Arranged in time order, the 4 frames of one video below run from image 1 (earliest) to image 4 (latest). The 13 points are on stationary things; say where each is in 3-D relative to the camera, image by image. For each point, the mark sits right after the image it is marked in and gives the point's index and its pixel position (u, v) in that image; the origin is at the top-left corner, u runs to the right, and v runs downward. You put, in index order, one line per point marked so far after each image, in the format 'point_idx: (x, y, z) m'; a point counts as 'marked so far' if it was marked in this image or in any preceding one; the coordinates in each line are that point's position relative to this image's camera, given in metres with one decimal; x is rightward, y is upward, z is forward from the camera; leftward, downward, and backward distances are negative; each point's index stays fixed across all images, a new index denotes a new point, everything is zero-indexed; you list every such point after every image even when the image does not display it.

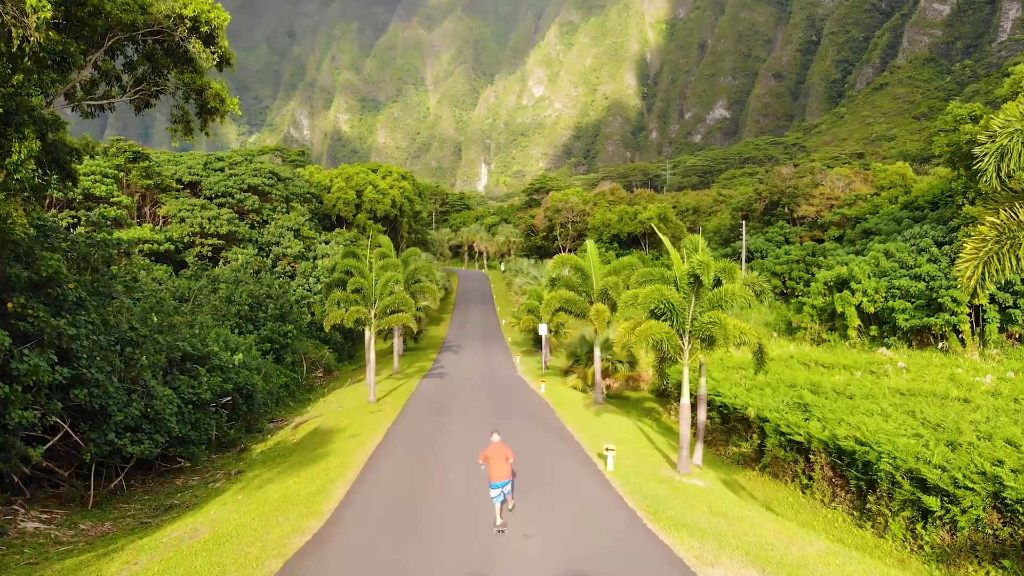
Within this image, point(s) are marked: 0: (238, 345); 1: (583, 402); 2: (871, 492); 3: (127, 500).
0: (-10.7, -2.2, +19.2) m
1: (+2.6, -4.0, +17.5) m
2: (+8.5, -4.8, +11.8) m
3: (-9.8, -5.4, +12.7) m
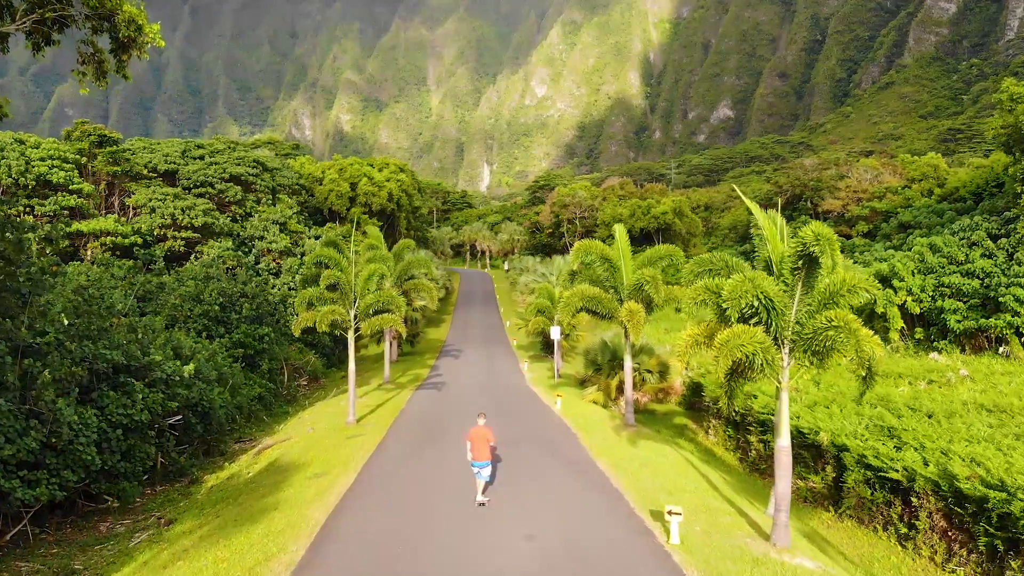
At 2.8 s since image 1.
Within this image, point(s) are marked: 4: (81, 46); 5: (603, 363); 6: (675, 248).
0: (-10.4, -2.1, +16.2) m
1: (+2.9, -3.9, +14.4) m
2: (+8.8, -4.7, +8.7) m
3: (-9.5, -5.2, +9.7) m
4: (-8.3, +4.7, +9.7) m
5: (+3.2, -2.6, +17.2) m
6: (+4.5, +1.1, +13.5) m
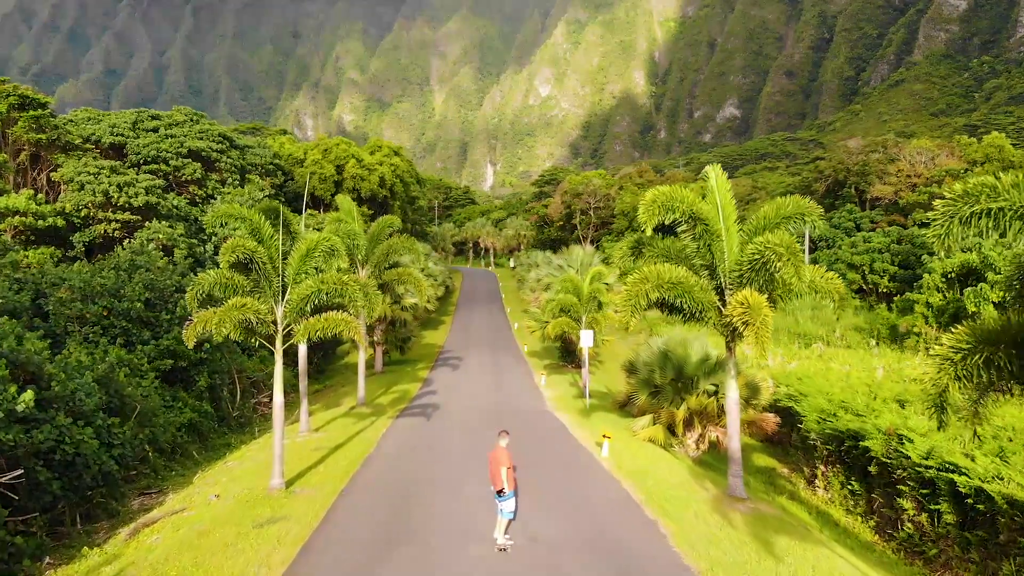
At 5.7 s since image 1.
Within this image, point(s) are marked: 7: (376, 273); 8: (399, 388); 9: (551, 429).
0: (-9.9, -1.8, +11.1) m
1: (+3.3, -3.6, +9.3) m
2: (+9.2, -4.4, +3.5) m
3: (-9.1, -4.9, +4.6) m
4: (-7.9, +5.0, +4.6) m
5: (+3.6, -2.3, +12.0) m
6: (+4.9, +1.4, +8.3) m
7: (-4.4, +0.5, +16.3) m
8: (-4.1, -3.6, +18.1) m
9: (+1.0, -3.7, +13.3) m
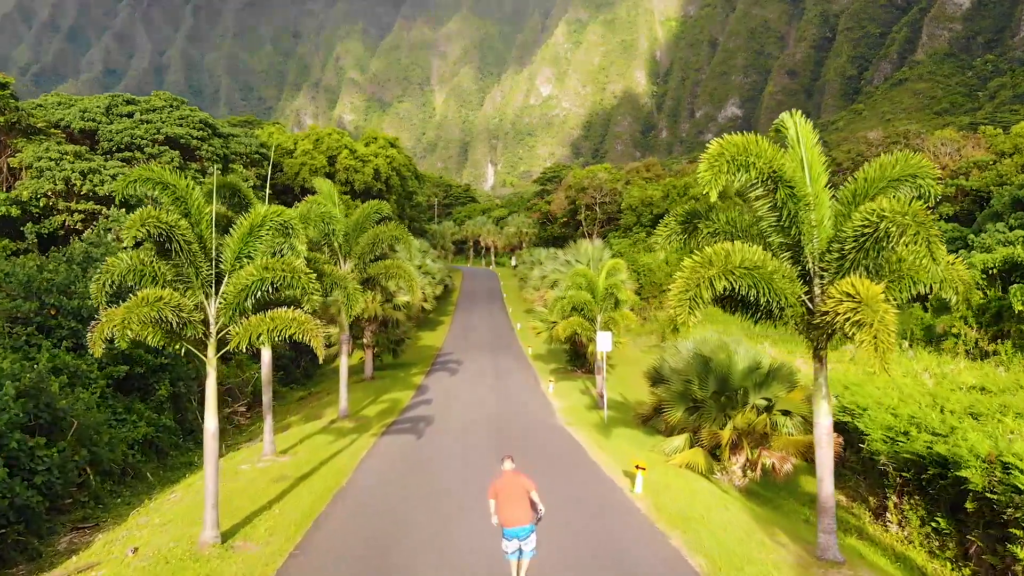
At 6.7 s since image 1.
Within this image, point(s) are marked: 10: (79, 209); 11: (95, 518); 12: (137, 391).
0: (-9.8, -1.7, +9.1) m
1: (+3.4, -3.4, +7.2) m
2: (+9.3, -4.2, +1.5) m
3: (-9.0, -4.8, +2.6) m
4: (-7.8, +5.1, +2.6) m
5: (+3.7, -2.2, +10.0) m
6: (+5.0, +1.6, +6.3) m
7: (-4.3, +0.6, +14.2) m
8: (-3.9, -3.5, +16.1) m
9: (+1.1, -3.5, +11.3) m
10: (-17.2, +3.1, +19.8) m
11: (-8.8, -4.8, +10.5) m
12: (-10.7, -2.9, +14.2) m
